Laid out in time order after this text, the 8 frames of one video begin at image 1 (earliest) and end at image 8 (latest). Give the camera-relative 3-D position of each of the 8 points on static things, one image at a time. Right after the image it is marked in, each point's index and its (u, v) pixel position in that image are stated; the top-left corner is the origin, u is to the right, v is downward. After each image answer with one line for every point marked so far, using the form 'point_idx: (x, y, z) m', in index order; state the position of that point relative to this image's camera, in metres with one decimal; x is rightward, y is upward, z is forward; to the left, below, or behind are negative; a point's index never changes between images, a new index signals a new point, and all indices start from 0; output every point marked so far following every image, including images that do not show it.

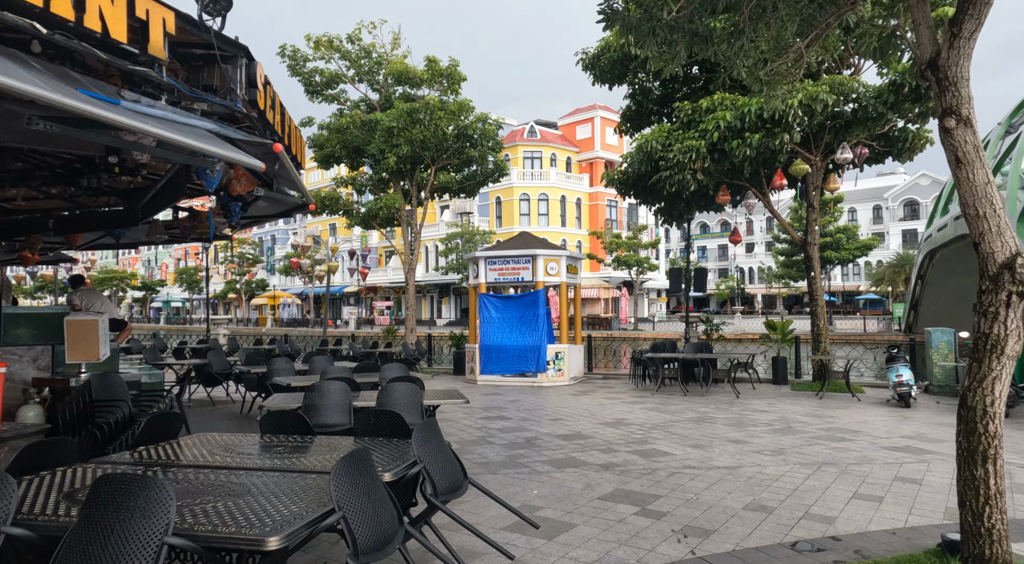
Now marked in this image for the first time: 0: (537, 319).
0: (+0.6, -0.8, +14.8) m
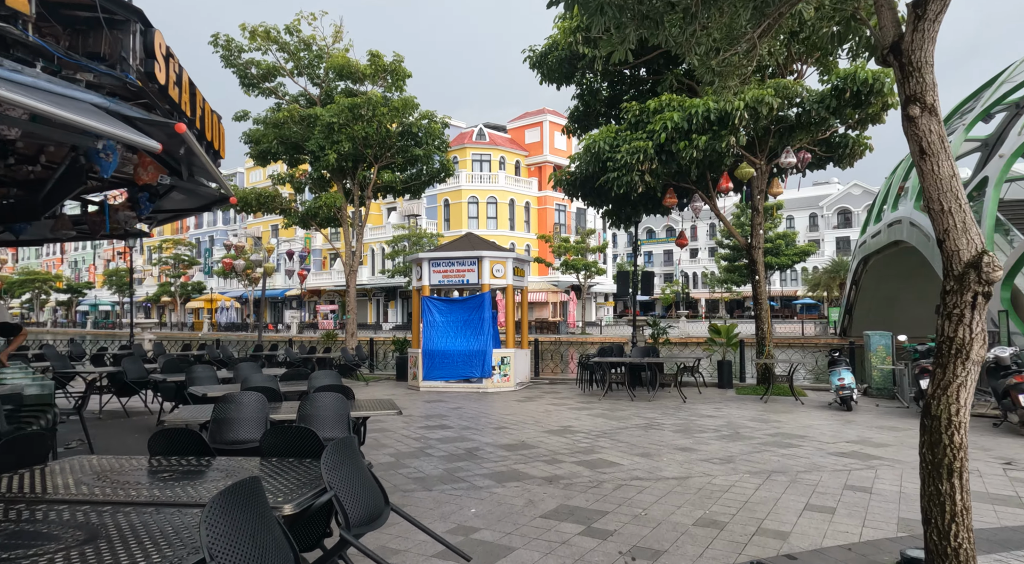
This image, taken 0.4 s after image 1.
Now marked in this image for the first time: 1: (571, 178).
0: (-0.7, -0.9, +14.3) m
1: (+1.3, +2.3, +14.2) m
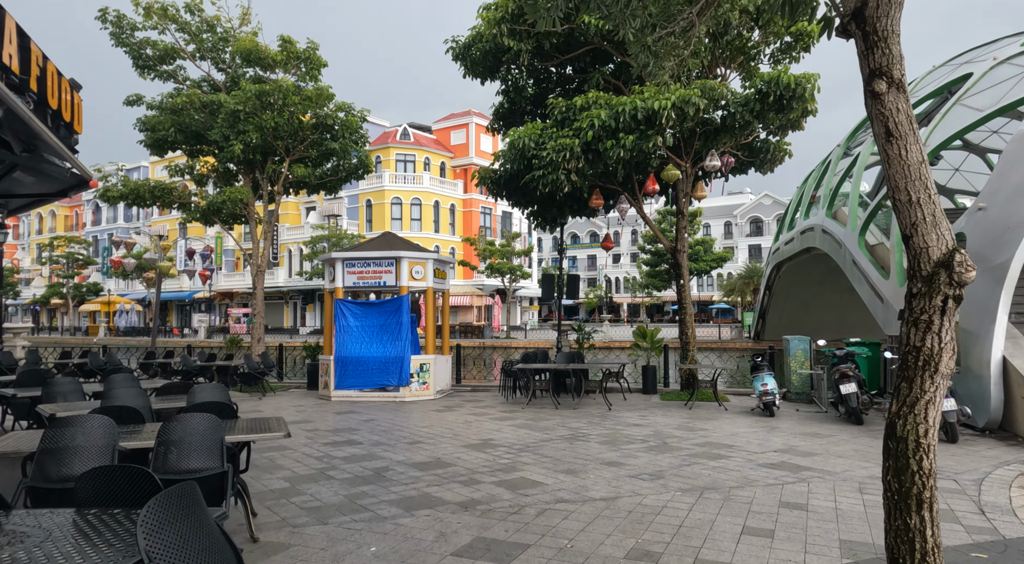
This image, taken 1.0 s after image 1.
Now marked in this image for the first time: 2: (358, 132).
0: (-2.4, -1.0, +13.5) m
1: (-0.4, +2.2, +13.6) m
2: (-4.3, +4.2, +18.0) m
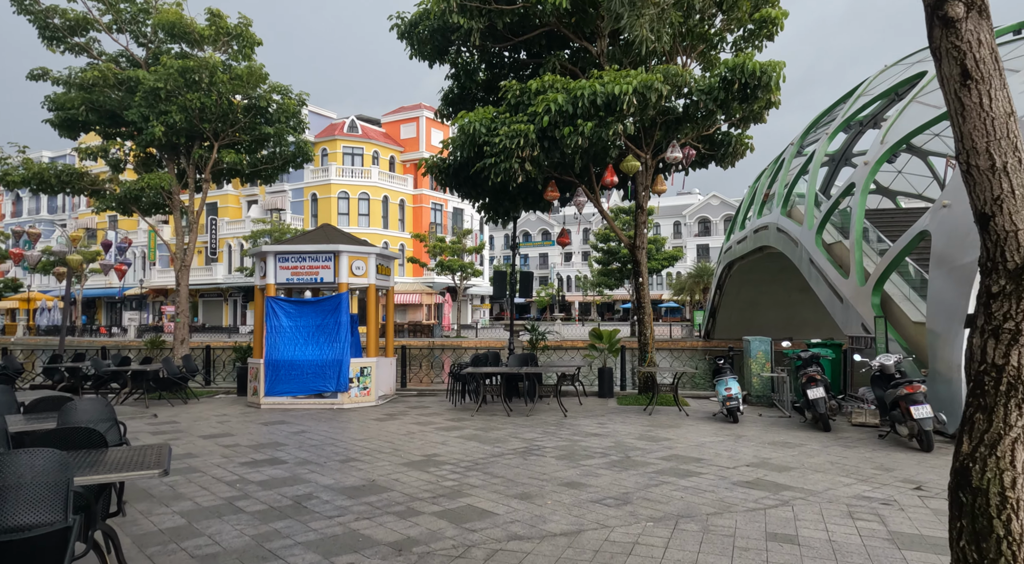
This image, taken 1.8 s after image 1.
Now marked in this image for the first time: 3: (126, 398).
0: (-3.3, -0.9, +12.4) m
1: (-1.3, +2.3, +12.7) m
2: (-5.6, +4.3, +16.7) m
3: (-8.1, -2.4, +13.5) m
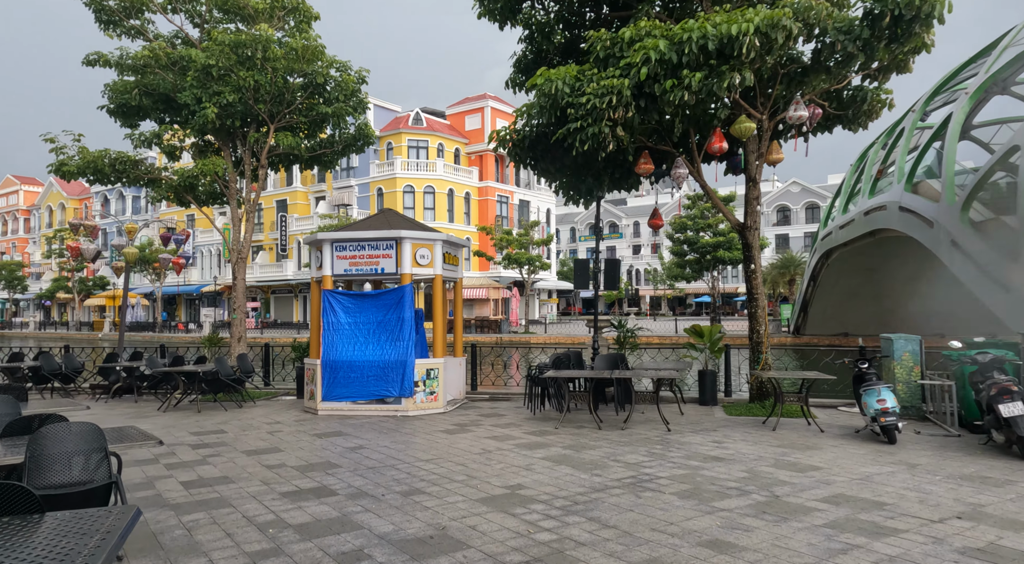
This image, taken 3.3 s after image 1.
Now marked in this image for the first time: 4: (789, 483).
0: (-1.9, -0.7, +11.0) m
1: (+0.1, +2.4, +11.0) m
2: (-3.7, +4.4, +15.4) m
3: (-6.5, -2.3, +12.6) m
4: (+2.6, -1.9, +6.0) m
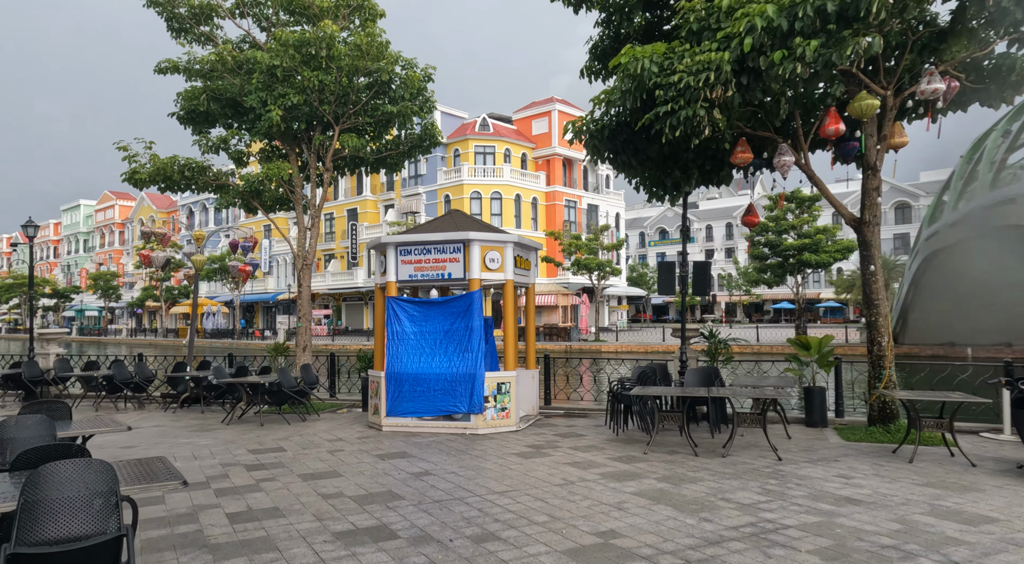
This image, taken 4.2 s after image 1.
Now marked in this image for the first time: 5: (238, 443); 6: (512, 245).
0: (-0.7, -0.8, +10.1) m
1: (+1.3, +2.4, +10.0) m
2: (-2.1, +4.3, +14.8) m
3: (-5.1, -2.4, +12.2) m
4: (+3.3, -1.9, +4.7) m
5: (-4.0, -2.3, +9.4) m
6: (0.0, +0.6, +10.7) m
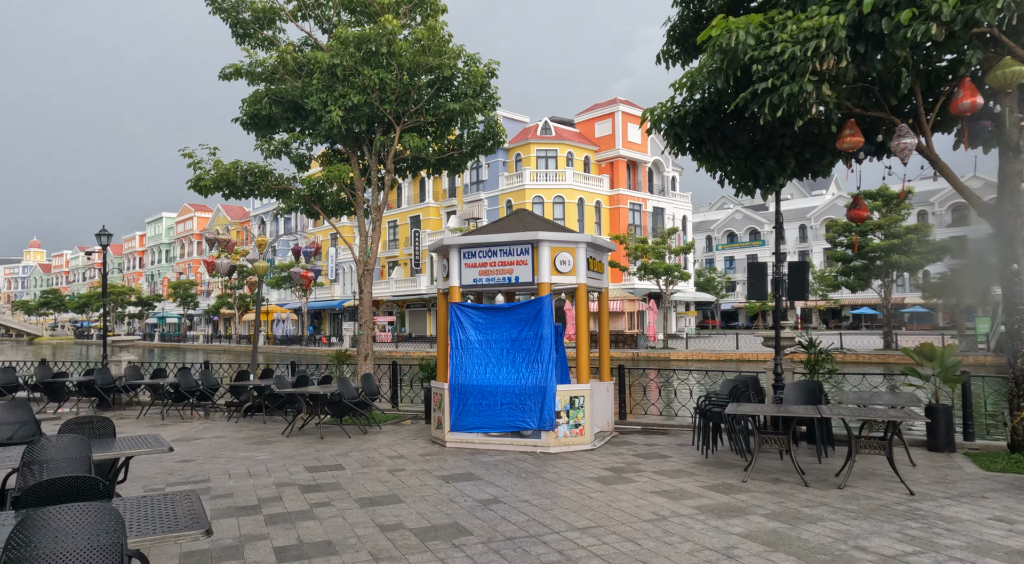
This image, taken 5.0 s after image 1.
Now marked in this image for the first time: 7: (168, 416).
0: (+0.4, -0.9, +9.2) m
1: (+2.3, +2.3, +9.0) m
2: (-0.6, +4.2, +14.1) m
3: (-3.8, -2.6, +11.7) m
4: (+3.8, -1.9, +3.5) m
5: (-3.0, -2.4, +8.9) m
6: (+1.1, +0.6, +9.8) m
7: (-7.6, -3.0, +14.3) m
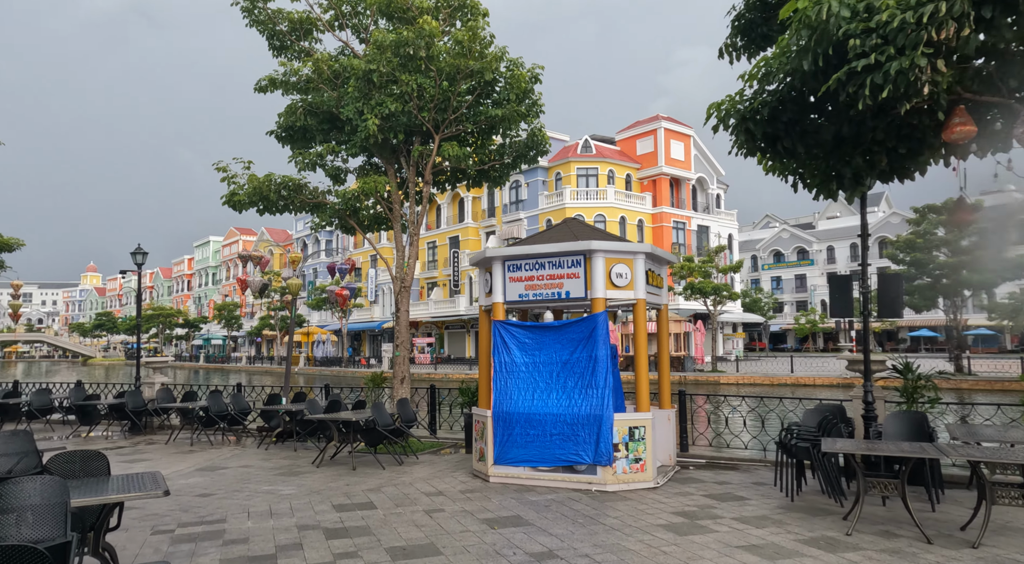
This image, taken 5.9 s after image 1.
0: (+1.0, -1.1, +8.2) m
1: (+2.9, +2.1, +7.9) m
2: (+0.3, +3.8, +13.3) m
3: (-3.0, -2.9, +10.9) m
4: (+4.1, -1.9, +2.2) m
5: (-2.3, -2.6, +8.0) m
6: (+1.8, +0.3, +8.7) m
7: (-6.6, -3.4, +13.7) m
